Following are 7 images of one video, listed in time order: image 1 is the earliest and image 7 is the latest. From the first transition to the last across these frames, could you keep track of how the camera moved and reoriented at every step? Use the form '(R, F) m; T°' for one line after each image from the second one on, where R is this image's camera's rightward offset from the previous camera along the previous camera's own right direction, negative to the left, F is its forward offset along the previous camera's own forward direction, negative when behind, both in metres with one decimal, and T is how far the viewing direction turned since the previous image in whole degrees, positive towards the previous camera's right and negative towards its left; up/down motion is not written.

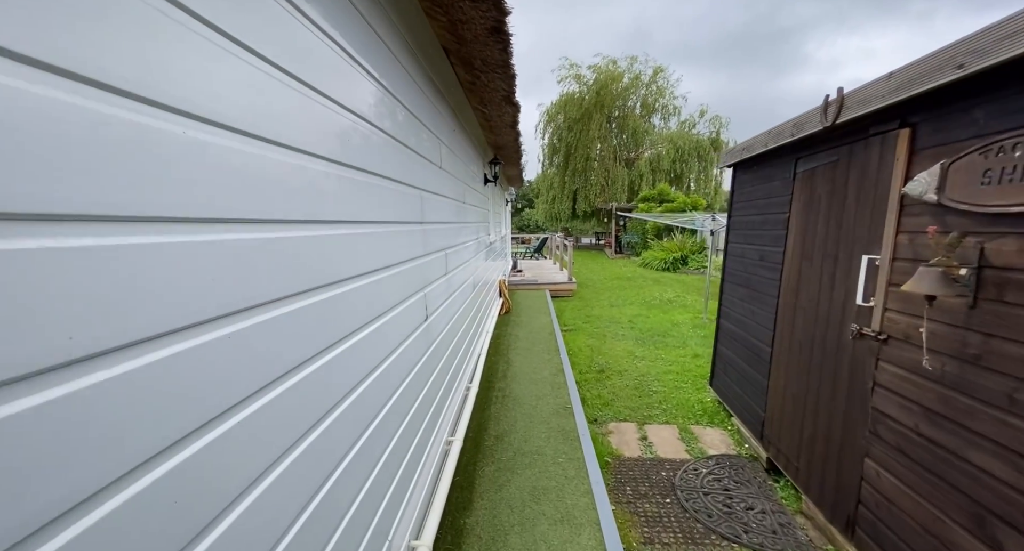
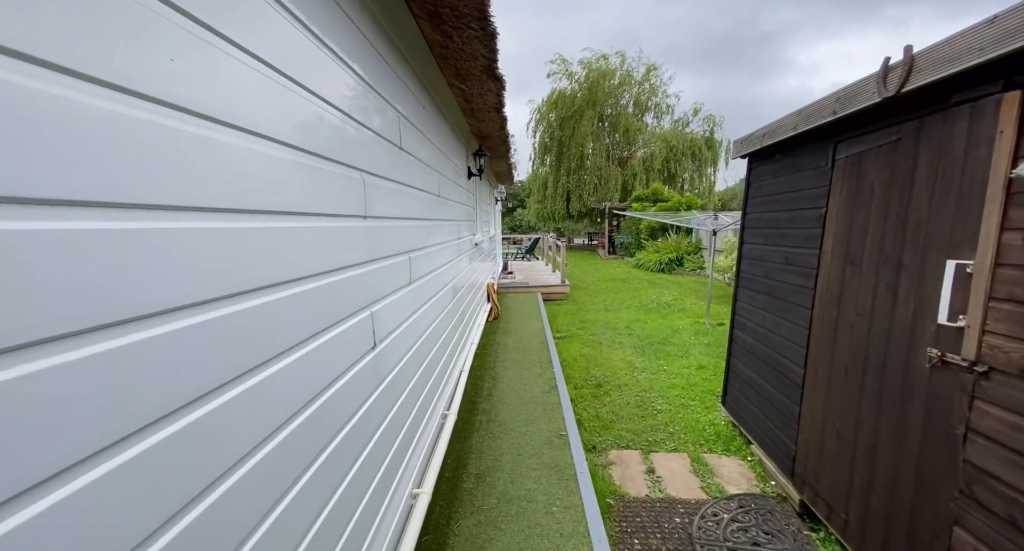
(0.0, +0.4) m; +1°
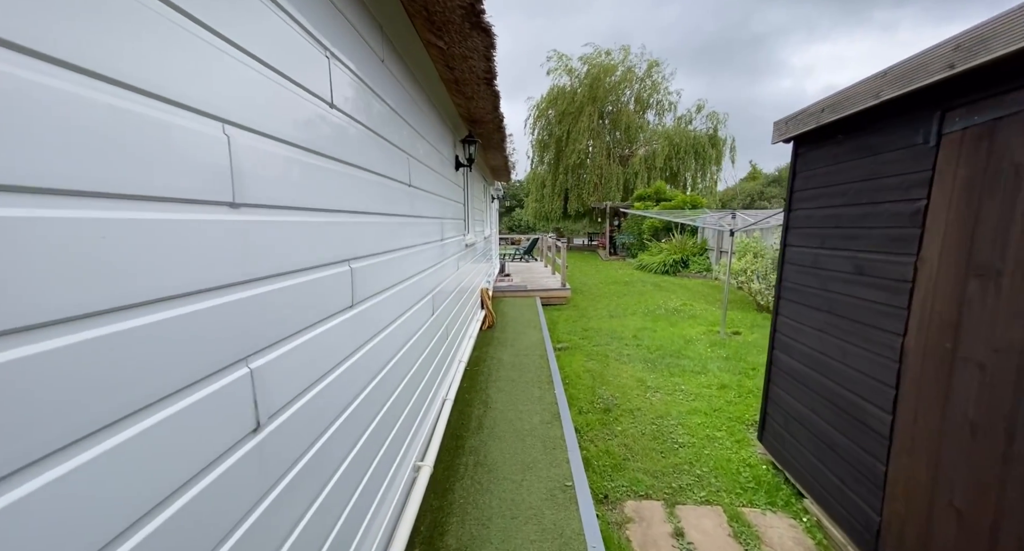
(0.0, +0.5) m; 0°
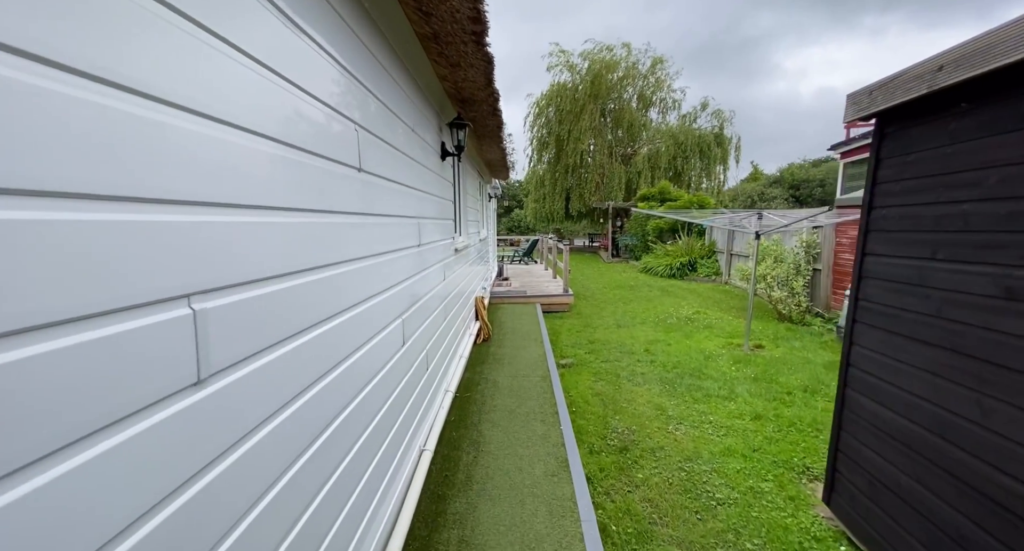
(0.0, +0.5) m; 0°
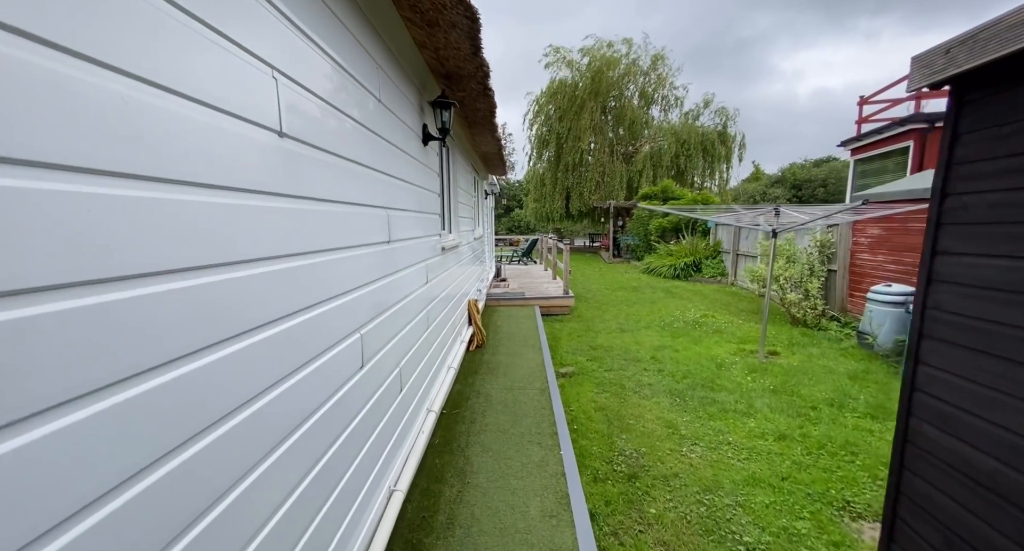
(0.0, +0.3) m; 0°
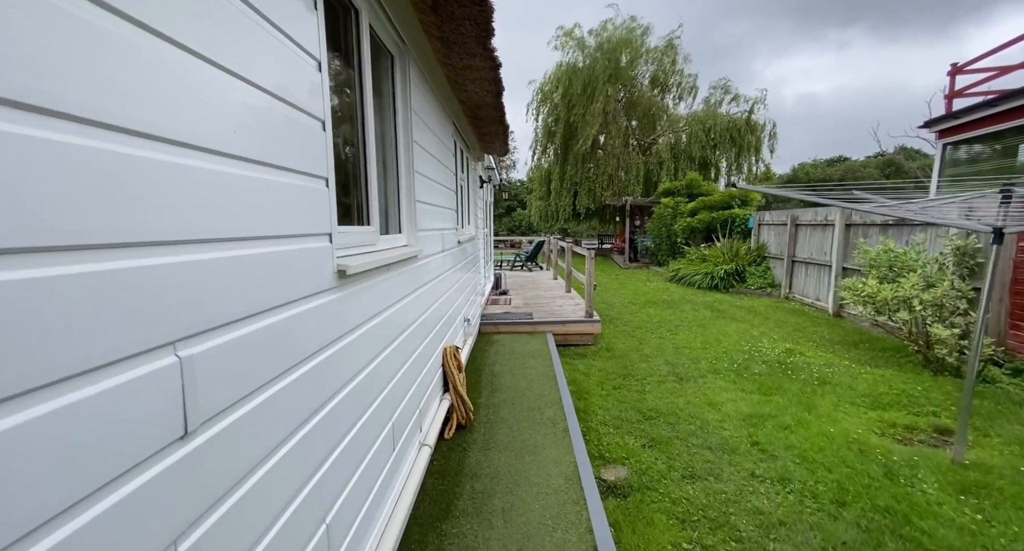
(0.0, +1.6) m; 0°
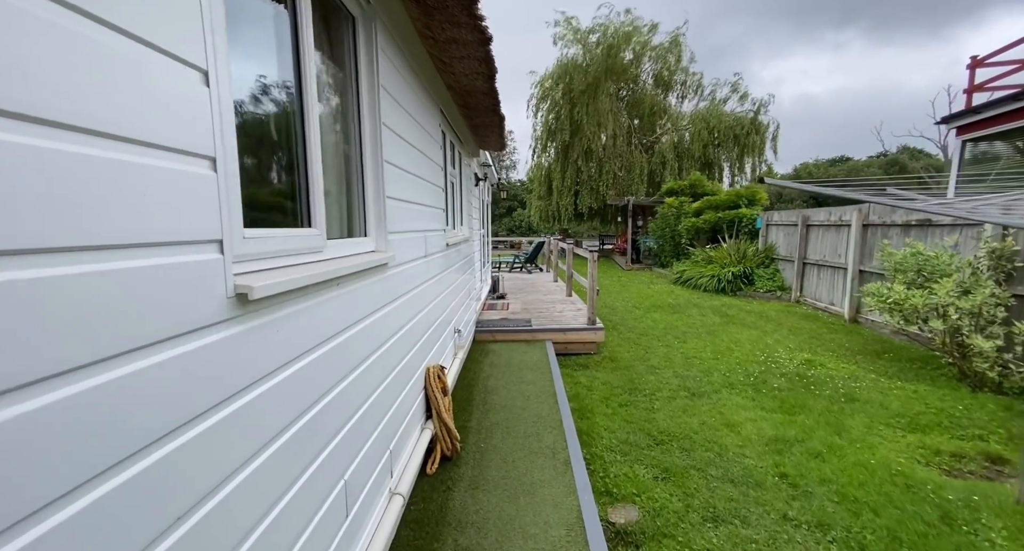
(0.0, +0.3) m; 0°
